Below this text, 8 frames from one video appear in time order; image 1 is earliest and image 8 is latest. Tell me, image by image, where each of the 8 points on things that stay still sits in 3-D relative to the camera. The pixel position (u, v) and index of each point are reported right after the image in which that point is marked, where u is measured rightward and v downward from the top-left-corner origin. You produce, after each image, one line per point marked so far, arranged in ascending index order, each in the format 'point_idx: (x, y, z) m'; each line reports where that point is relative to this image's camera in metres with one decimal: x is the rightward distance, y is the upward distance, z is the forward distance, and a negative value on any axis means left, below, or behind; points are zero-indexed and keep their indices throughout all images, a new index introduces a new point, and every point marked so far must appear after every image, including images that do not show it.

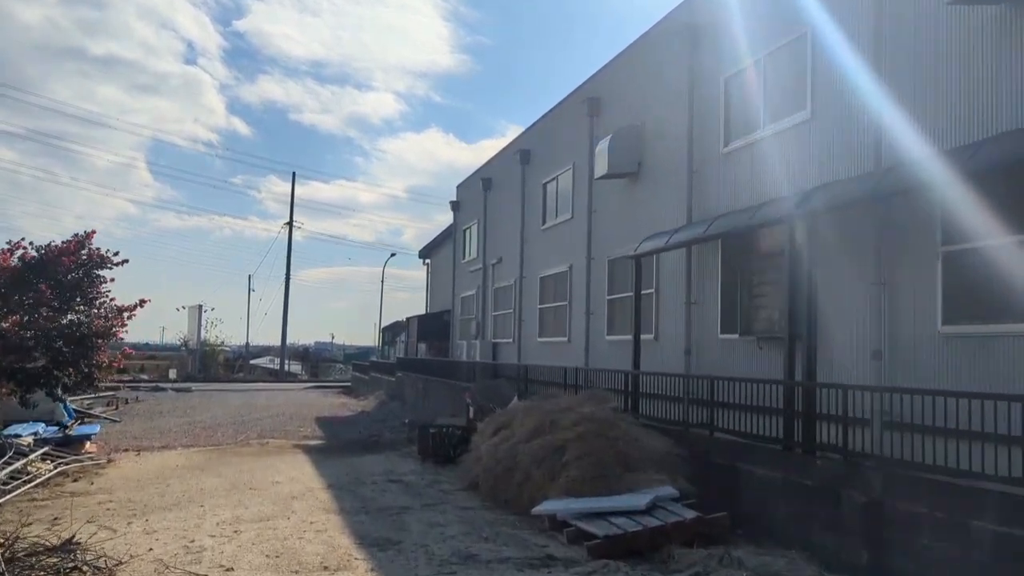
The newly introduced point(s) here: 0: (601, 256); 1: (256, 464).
0: (+1.8, +0.7, +17.2) m
1: (-4.1, -2.9, +13.8) m
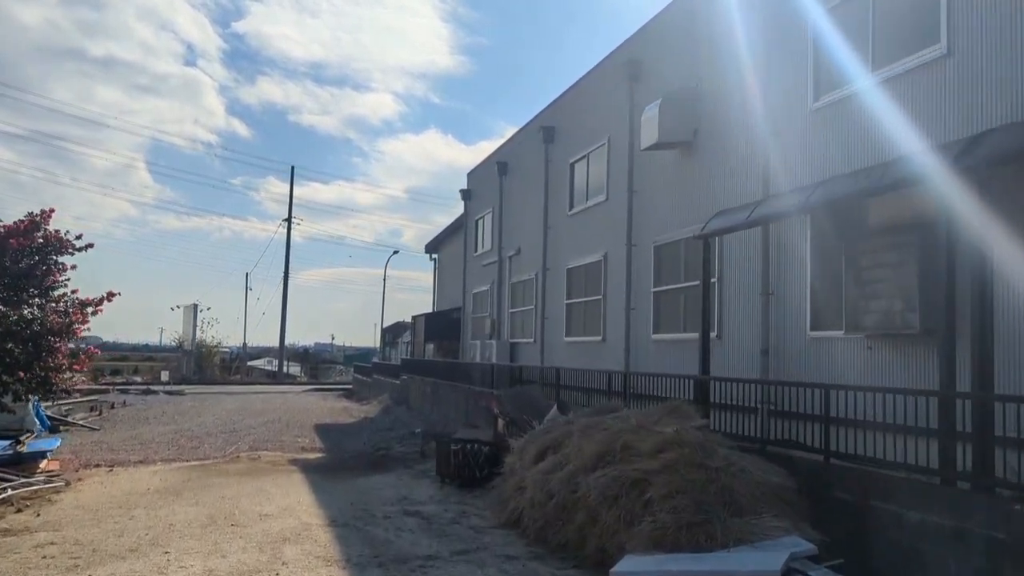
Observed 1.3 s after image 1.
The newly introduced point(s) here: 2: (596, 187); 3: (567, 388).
0: (+2.3, +0.8, +14.9) m
1: (-3.6, -2.7, +11.6) m
2: (+1.8, +2.1, +17.3) m
3: (+1.0, -1.7, +14.3) m
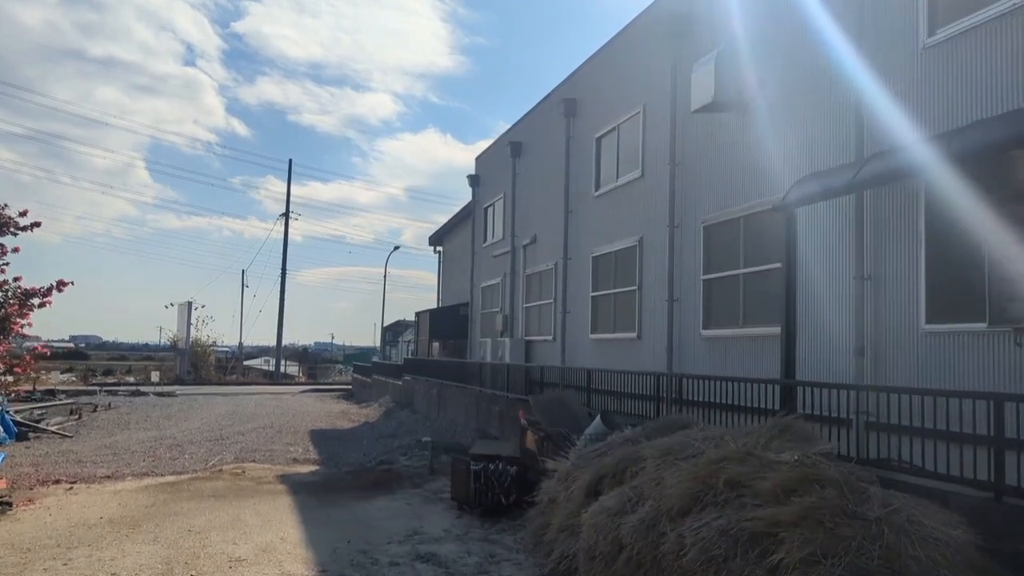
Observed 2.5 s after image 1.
0: (+2.7, +1.0, +12.8) m
1: (-3.3, -2.5, +9.5) m
2: (+2.2, +2.3, +15.2) m
3: (+1.3, -1.5, +12.2) m
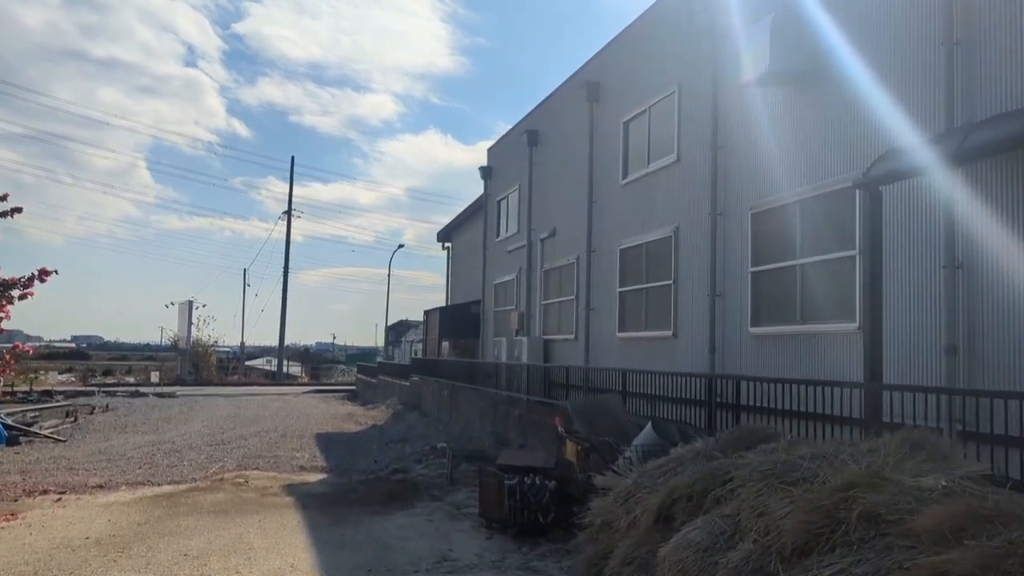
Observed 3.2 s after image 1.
0: (+3.1, +1.1, +11.8) m
1: (-2.9, -2.5, +8.4) m
2: (+2.5, +2.4, +14.1) m
3: (+1.7, -1.4, +11.1) m
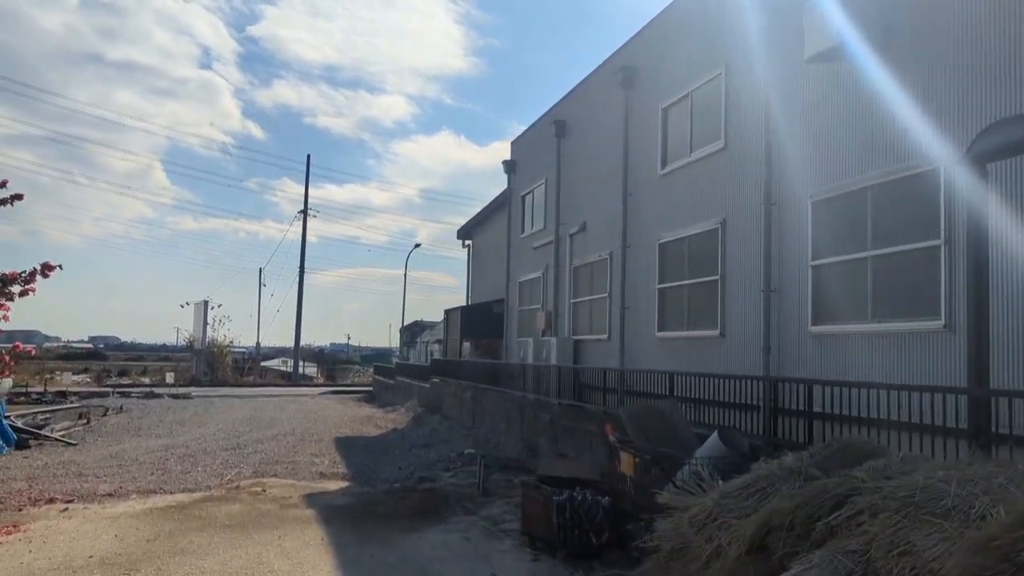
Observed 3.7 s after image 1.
0: (+3.6, +1.1, +10.9) m
1: (-2.5, -2.4, +7.6) m
2: (+3.1, +2.4, +13.3) m
3: (+2.2, -1.4, +10.3) m
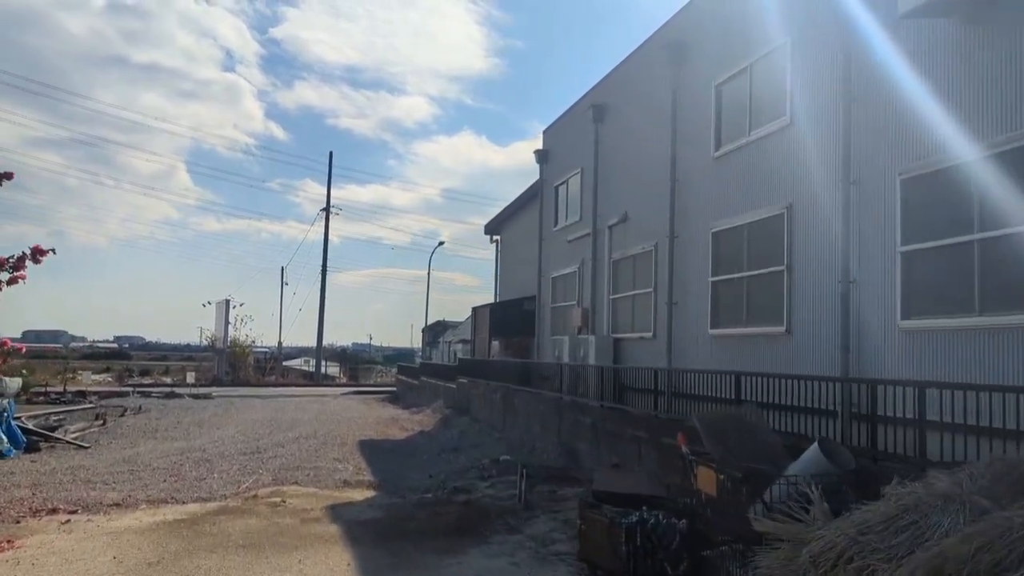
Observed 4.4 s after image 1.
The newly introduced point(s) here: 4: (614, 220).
0: (+4.1, +1.2, +9.7) m
1: (-2.0, -2.3, +6.6) m
2: (+3.6, +2.5, +12.1) m
3: (+2.7, -1.3, +9.1) m
4: (+2.0, +1.4, +17.1) m
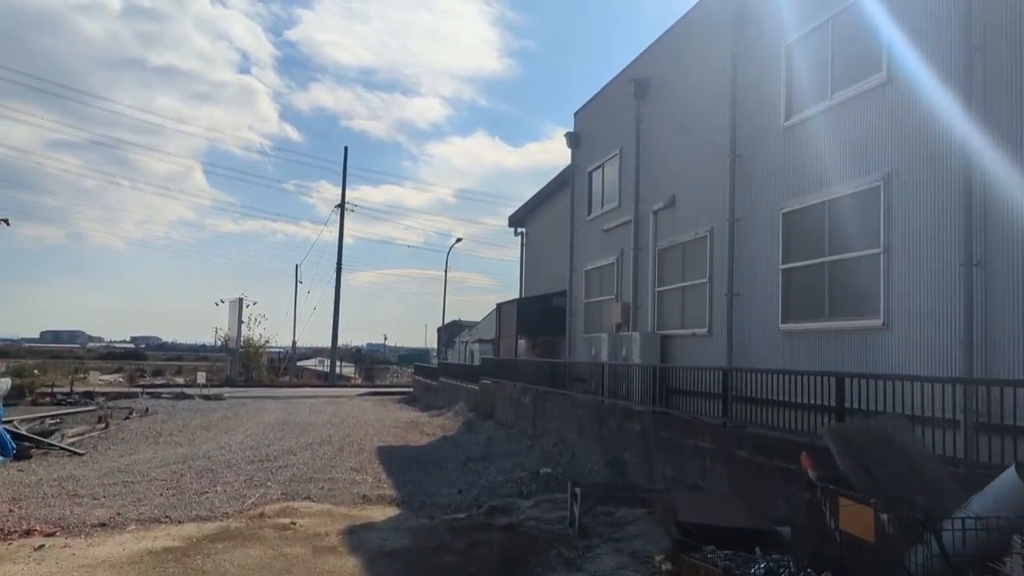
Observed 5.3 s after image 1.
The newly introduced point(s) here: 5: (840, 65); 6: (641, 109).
0: (+4.6, +1.4, +8.0) m
1: (-1.6, -2.1, +5.0) m
2: (+4.2, +2.7, +10.4) m
3: (+3.2, -1.1, +7.4) m
4: (+2.7, +1.5, +15.5) m
5: (+4.1, +2.8, +10.8) m
6: (+2.5, +3.5, +16.7) m
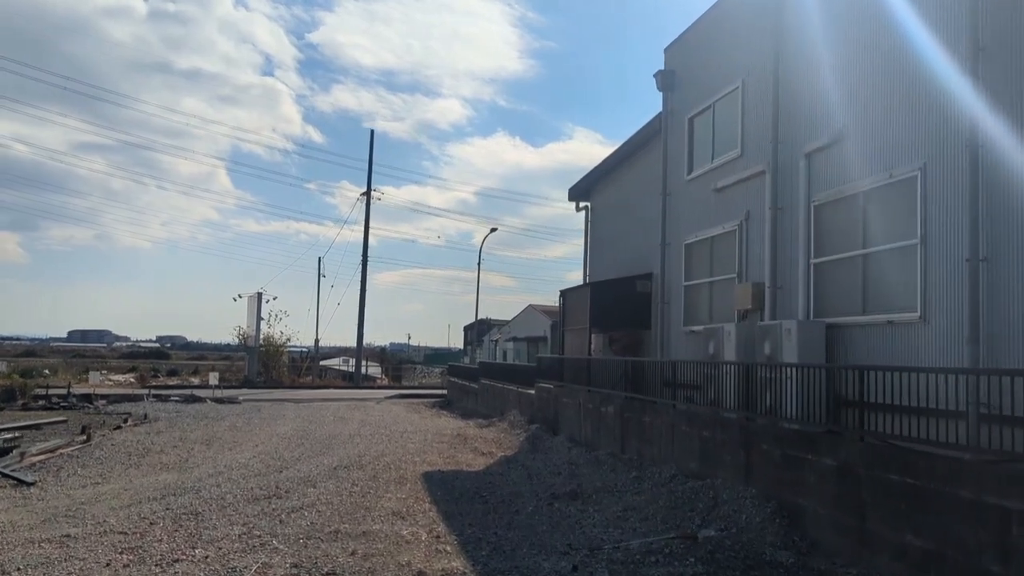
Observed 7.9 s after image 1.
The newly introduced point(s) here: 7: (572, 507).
0: (+5.7, +1.8, +3.6) m
1: (-0.5, -1.8, +0.8) m
2: (+5.4, +3.0, +6.0) m
3: (+4.3, -0.7, +3.1) m
4: (+4.0, +1.9, +11.1) m
5: (+5.3, +3.1, +6.4) m
6: (+3.8, +3.9, +12.3) m
7: (+0.7, -2.6, +10.2) m
